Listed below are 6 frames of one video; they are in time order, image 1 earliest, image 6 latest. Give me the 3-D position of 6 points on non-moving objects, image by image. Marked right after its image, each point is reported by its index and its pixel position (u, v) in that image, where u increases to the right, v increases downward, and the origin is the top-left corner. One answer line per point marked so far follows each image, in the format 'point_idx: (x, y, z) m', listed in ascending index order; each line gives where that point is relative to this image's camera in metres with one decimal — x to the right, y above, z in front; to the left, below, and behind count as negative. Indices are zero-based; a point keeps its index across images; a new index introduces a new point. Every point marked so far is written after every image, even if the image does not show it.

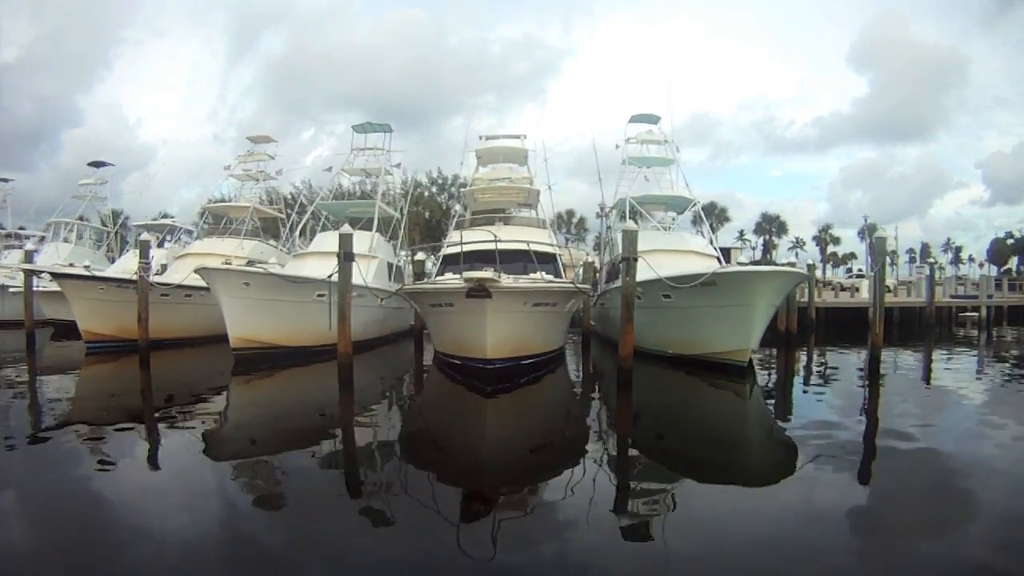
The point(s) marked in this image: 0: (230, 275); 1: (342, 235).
0: (-6.4, +0.3, +13.2) m
1: (-3.1, +0.9, +10.4) m
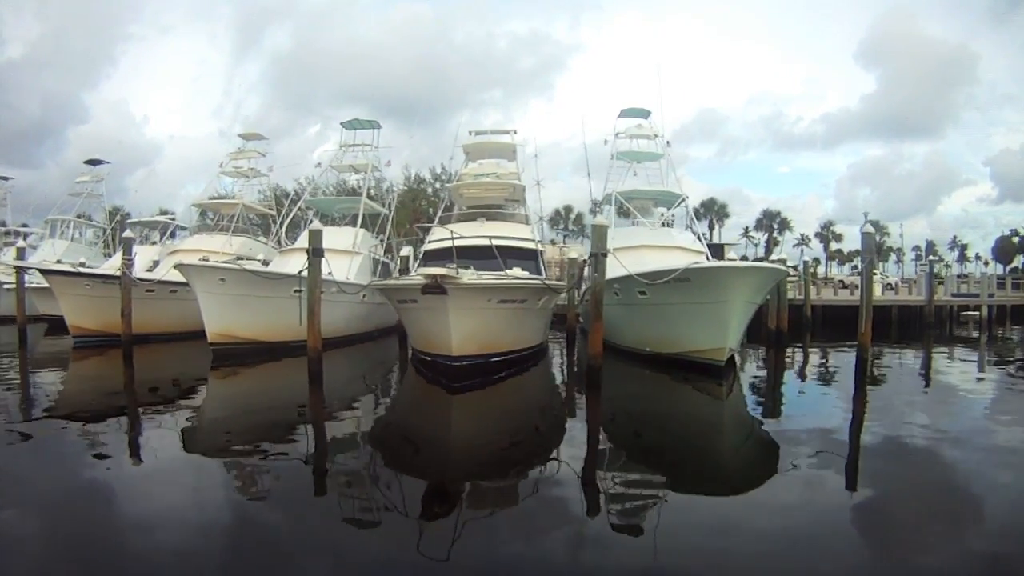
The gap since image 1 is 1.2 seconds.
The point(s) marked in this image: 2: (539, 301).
0: (-6.9, +0.4, +13.1) m
1: (-3.5, +1.0, +10.3) m
2: (+0.3, -0.2, +11.4) m
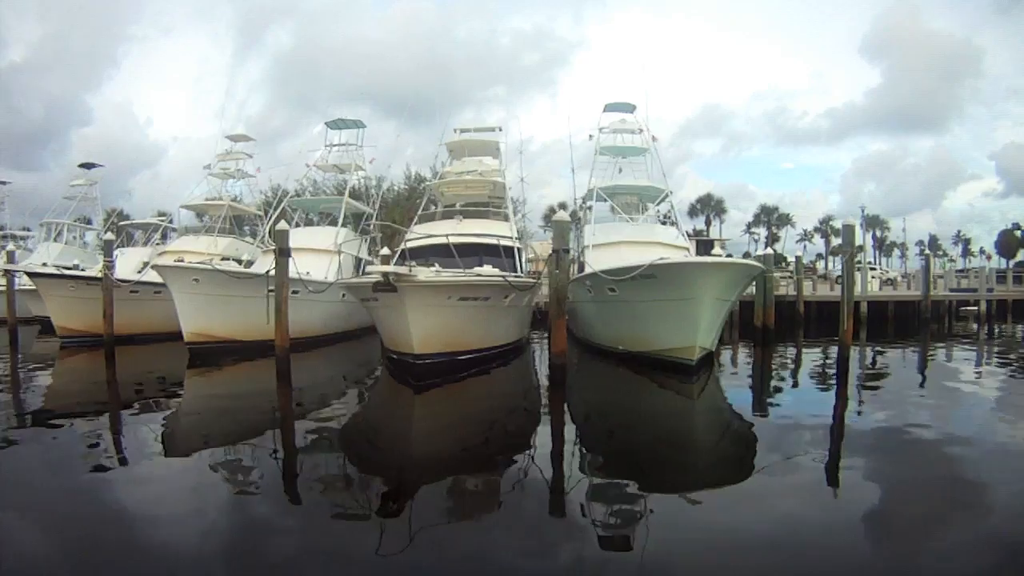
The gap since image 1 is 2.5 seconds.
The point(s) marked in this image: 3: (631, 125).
0: (-7.4, +0.4, +13.0) m
1: (-4.1, +1.0, +10.2) m
2: (-0.2, -0.2, +11.3) m
3: (+4.1, +5.5, +19.9) m
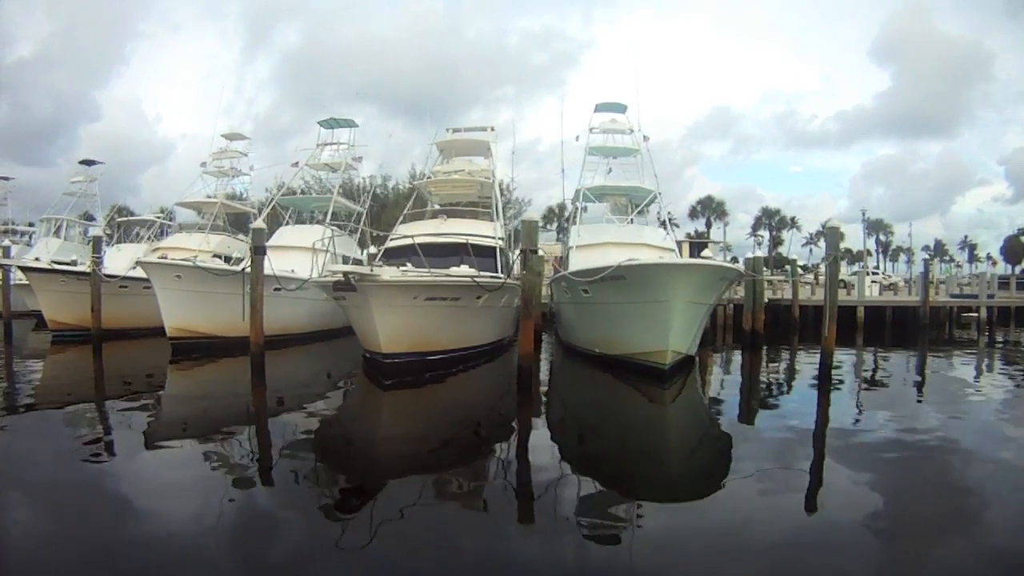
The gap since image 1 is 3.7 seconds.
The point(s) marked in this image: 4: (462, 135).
0: (-7.8, +0.4, +13.1) m
1: (-4.5, +1.0, +10.2) m
2: (-0.6, -0.2, +11.3) m
3: (+3.7, +5.5, +19.9) m
4: (-1.7, +5.1, +19.6) m
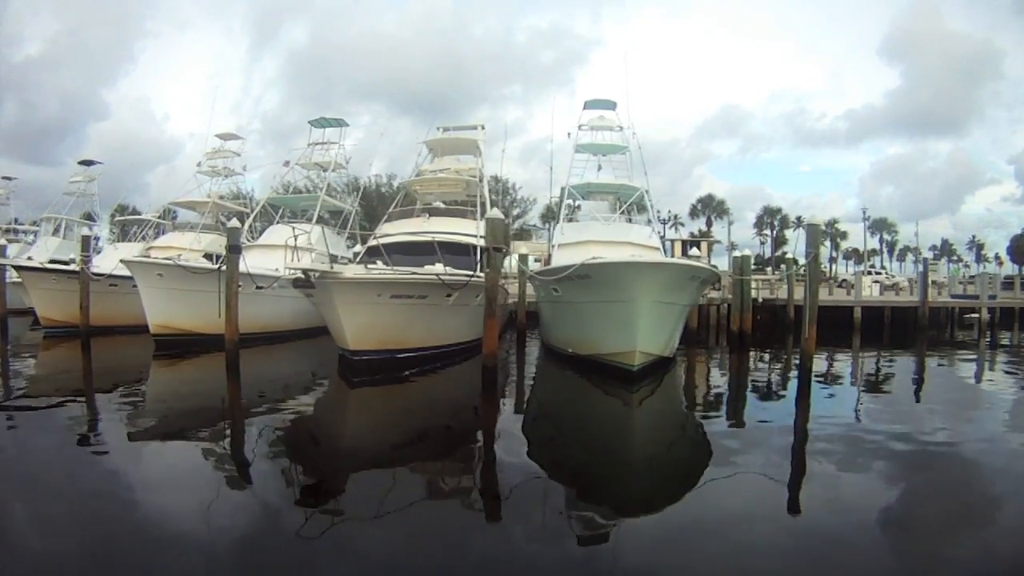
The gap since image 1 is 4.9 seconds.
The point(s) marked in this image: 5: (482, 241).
0: (-8.3, +0.5, +13.2) m
1: (-5.0, +1.1, +10.3) m
2: (-1.1, -0.2, +11.3) m
3: (+3.3, +5.5, +19.9) m
4: (-2.1, +5.2, +19.7) m
5: (-0.7, +1.1, +14.1) m
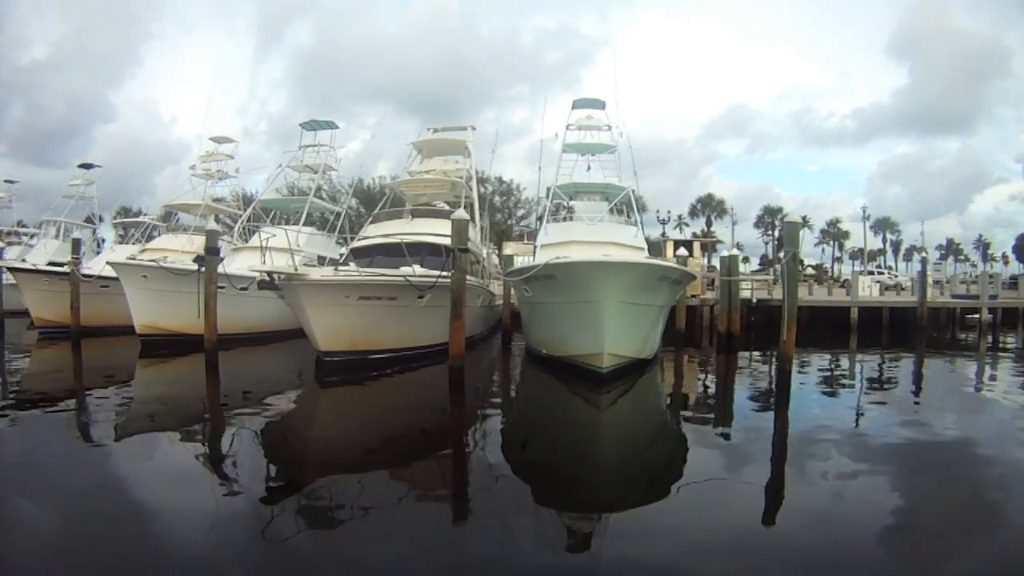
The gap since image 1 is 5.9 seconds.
0: (-8.7, +0.5, +13.3) m
1: (-5.4, +1.0, +10.5) m
2: (-1.5, -0.2, +11.5) m
3: (+2.9, +5.5, +20.0) m
4: (-2.5, +5.1, +19.8) m
5: (-1.2, +1.1, +14.2) m
